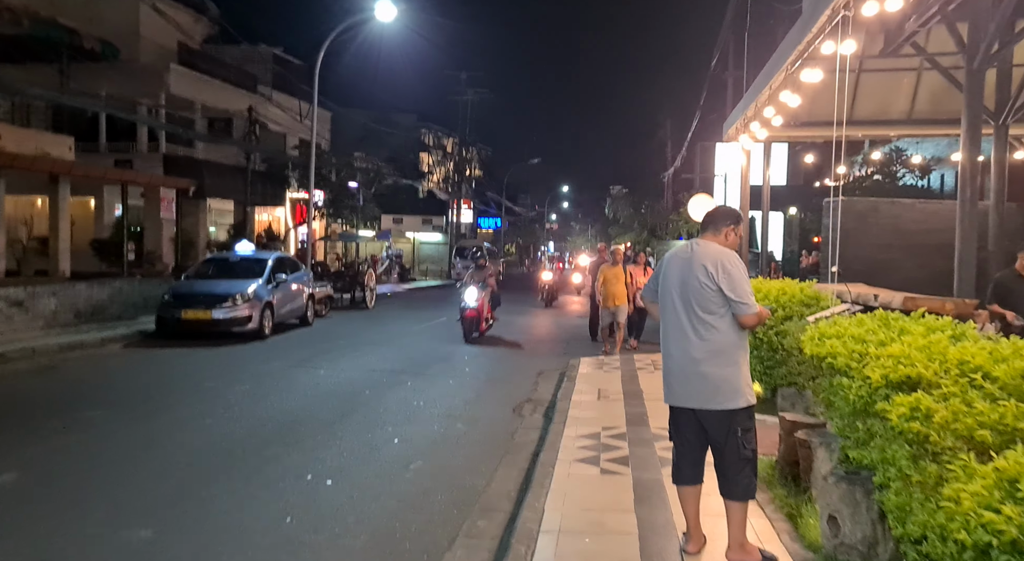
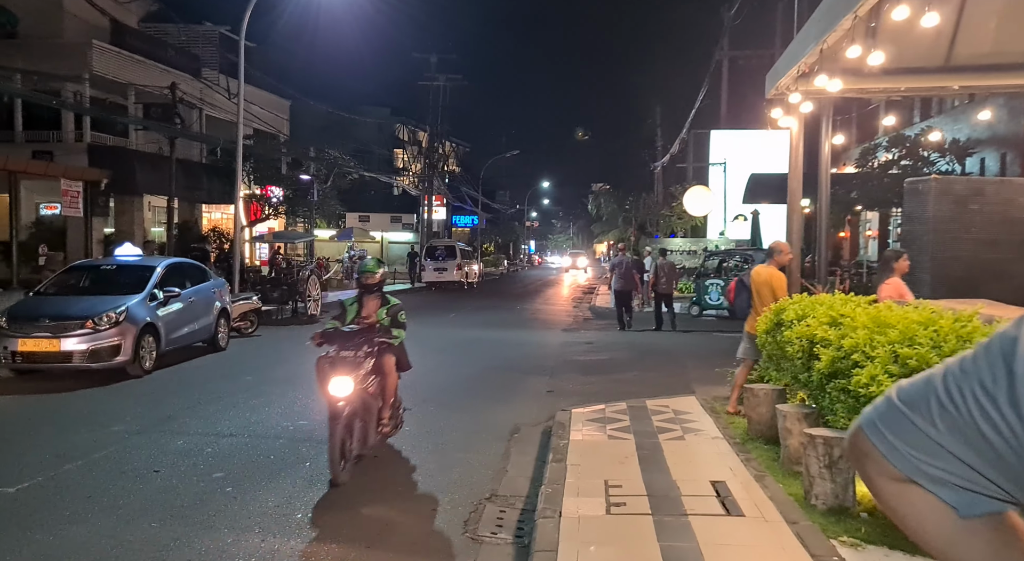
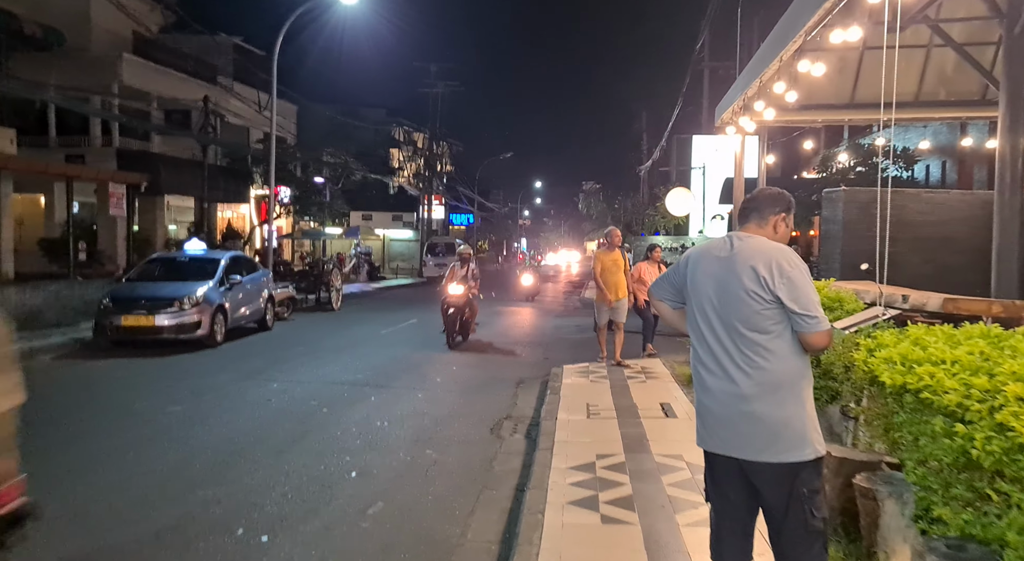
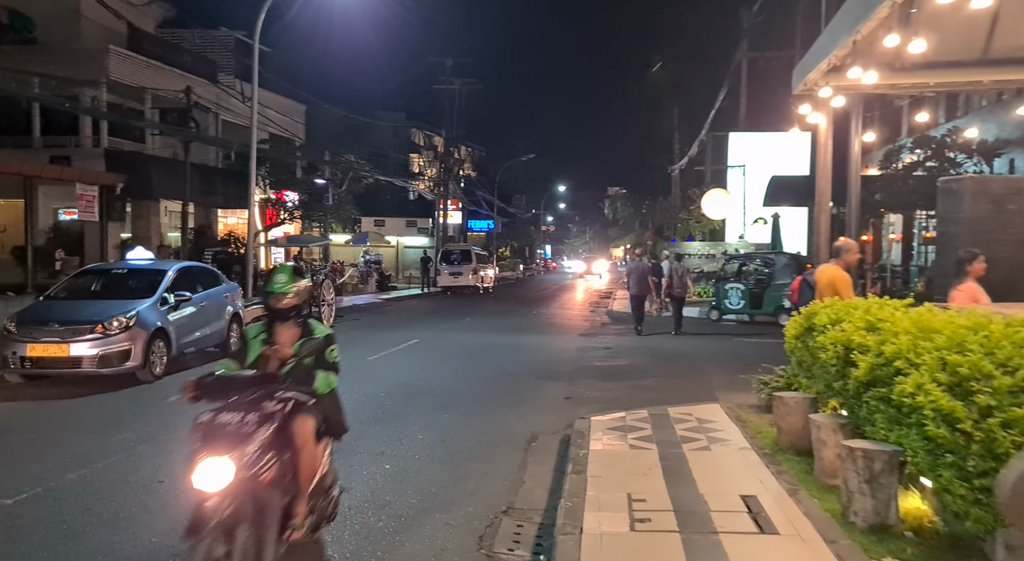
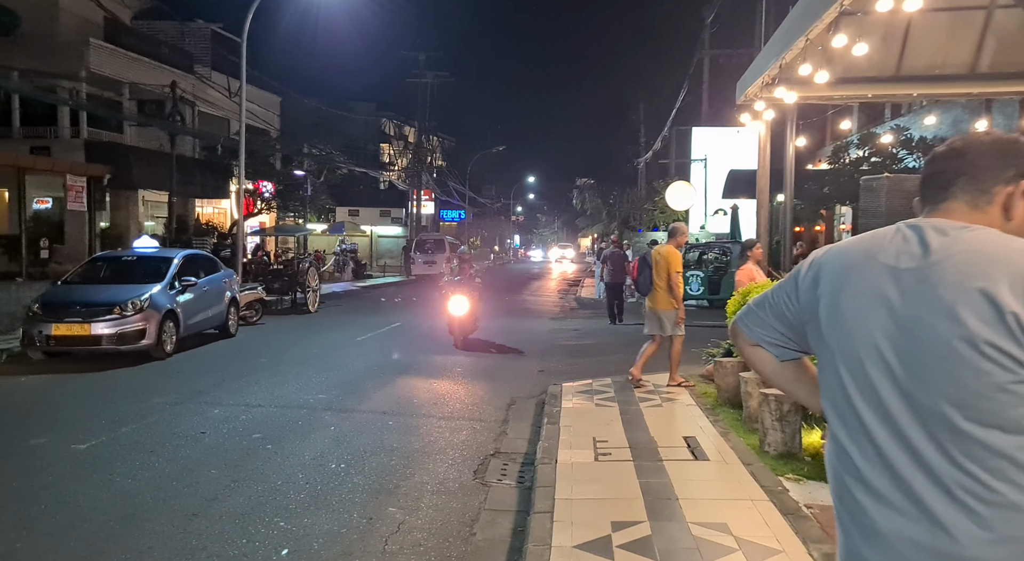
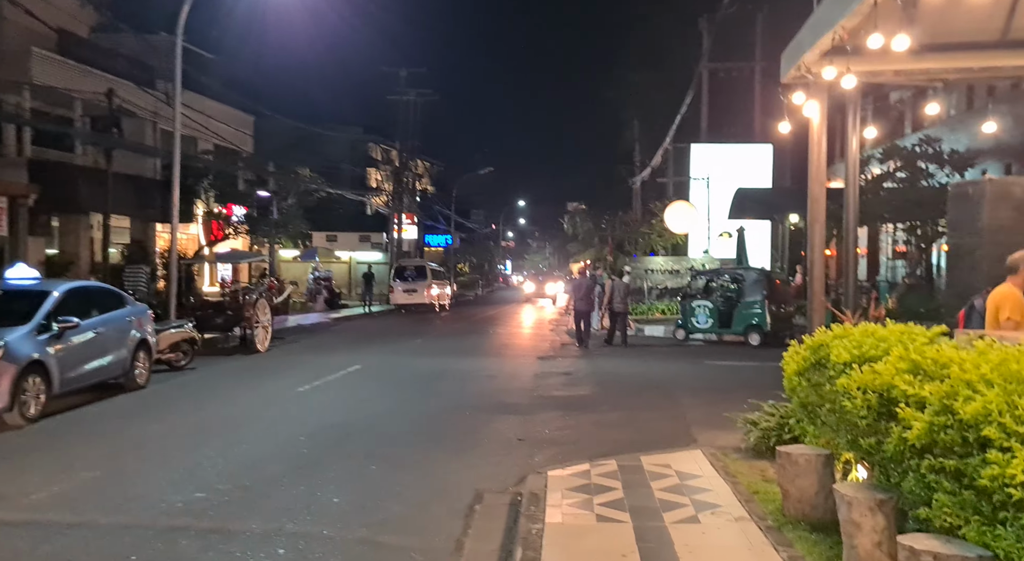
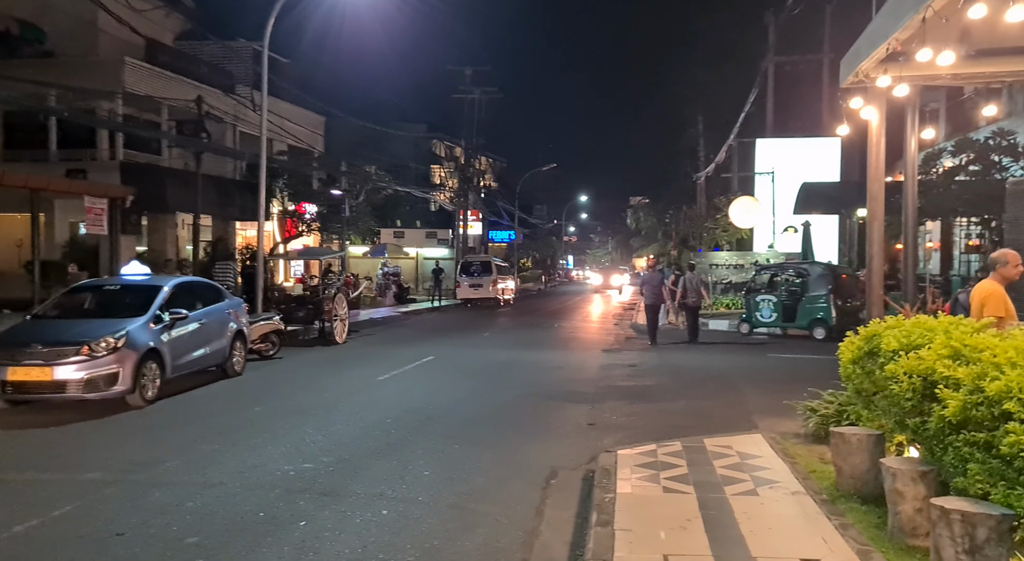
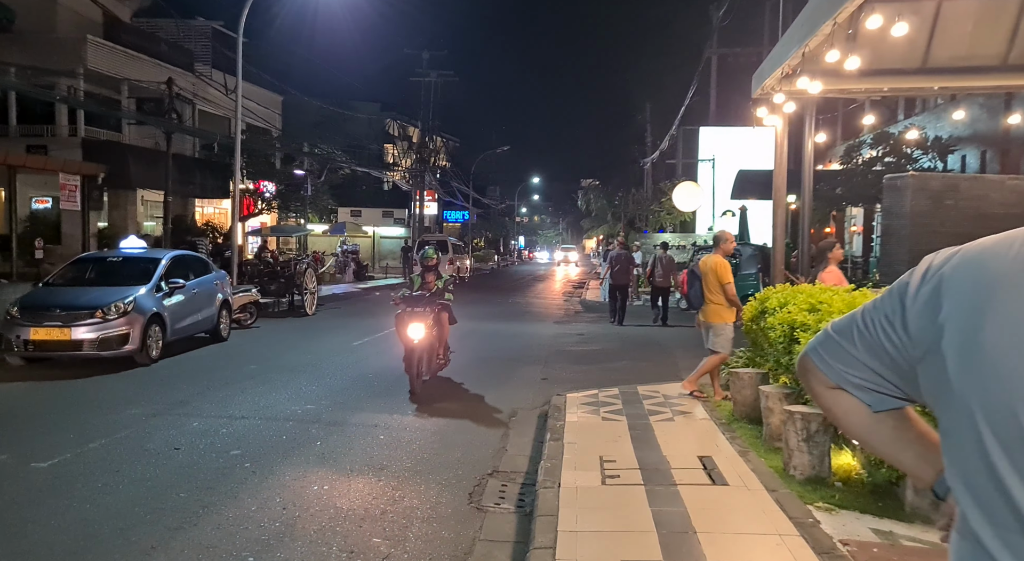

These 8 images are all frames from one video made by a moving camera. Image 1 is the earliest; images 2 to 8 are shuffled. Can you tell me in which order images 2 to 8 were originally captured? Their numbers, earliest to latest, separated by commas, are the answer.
3, 5, 8, 2, 4, 7, 6
